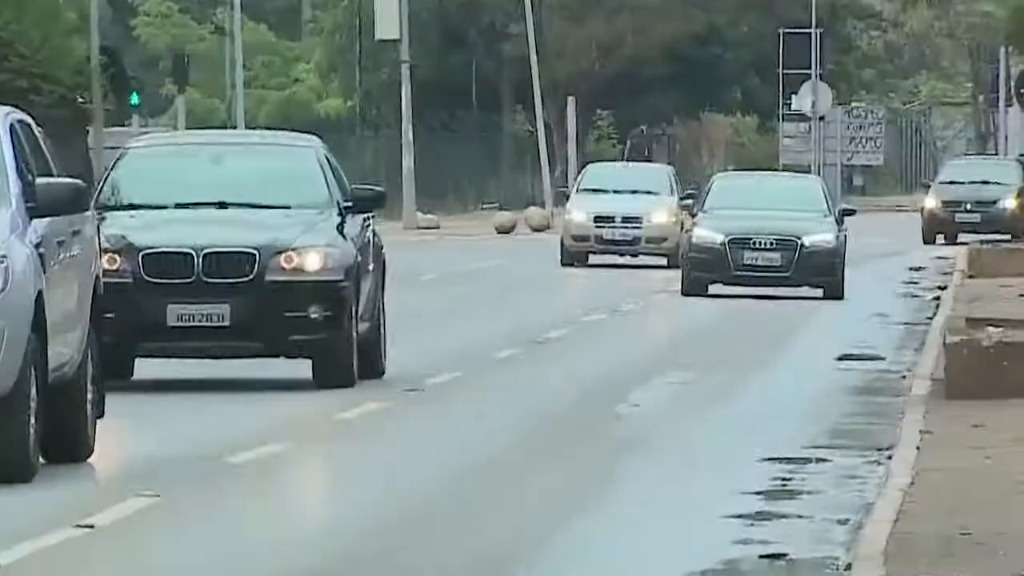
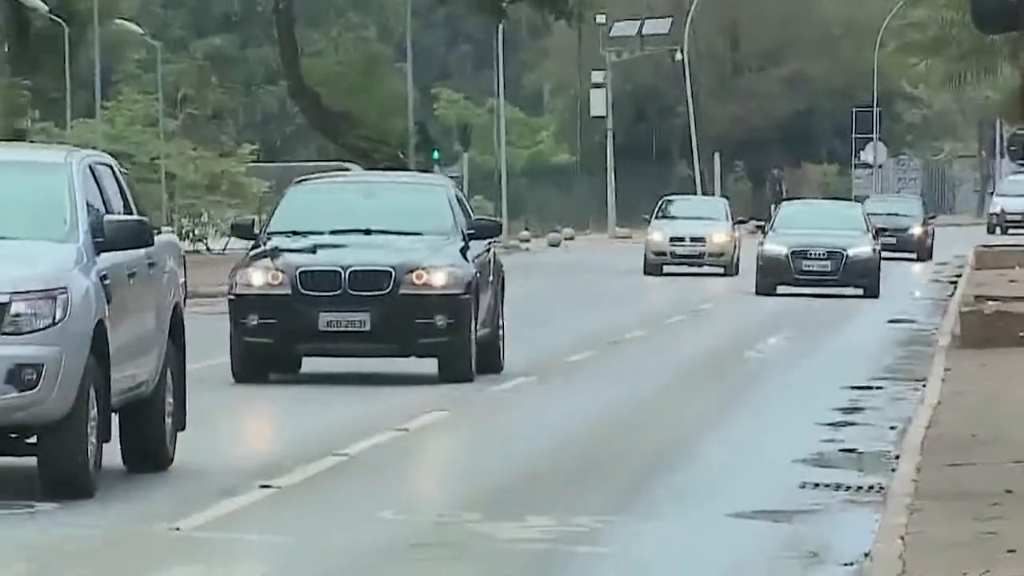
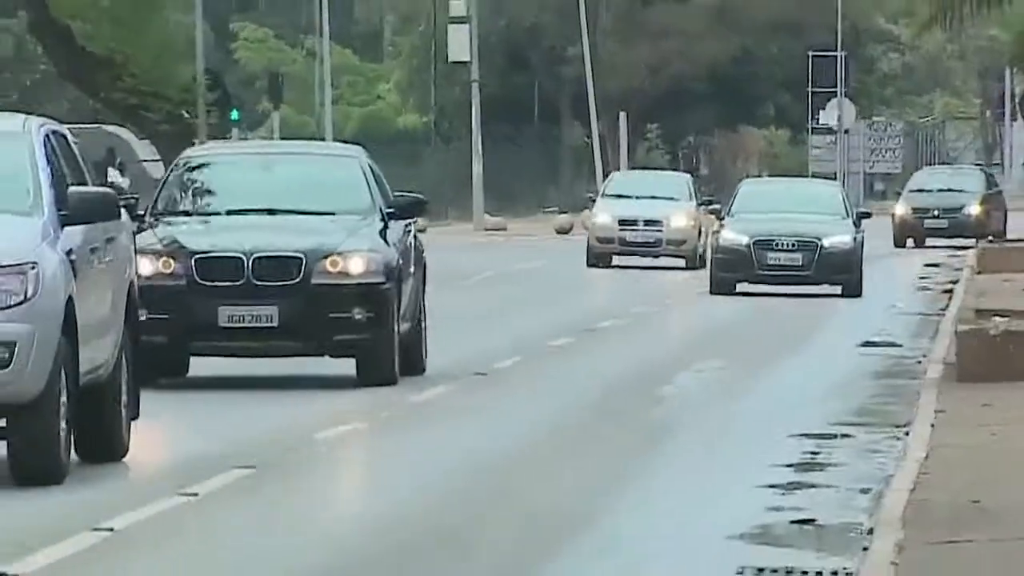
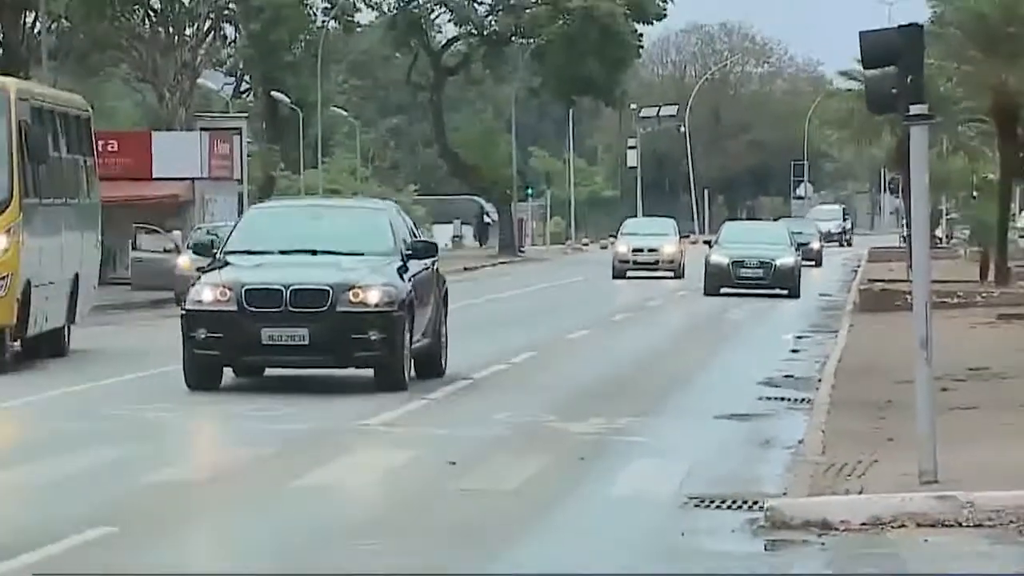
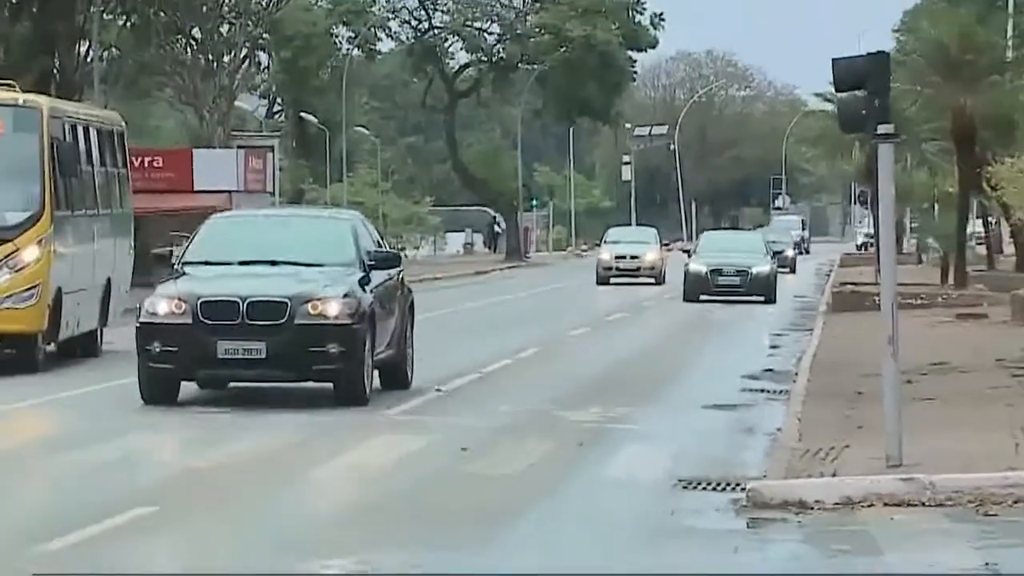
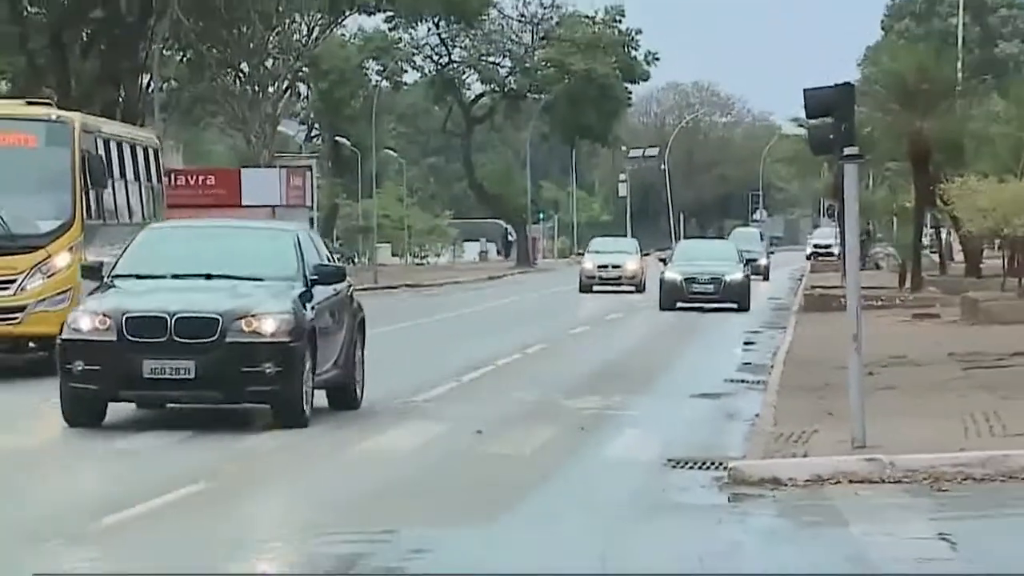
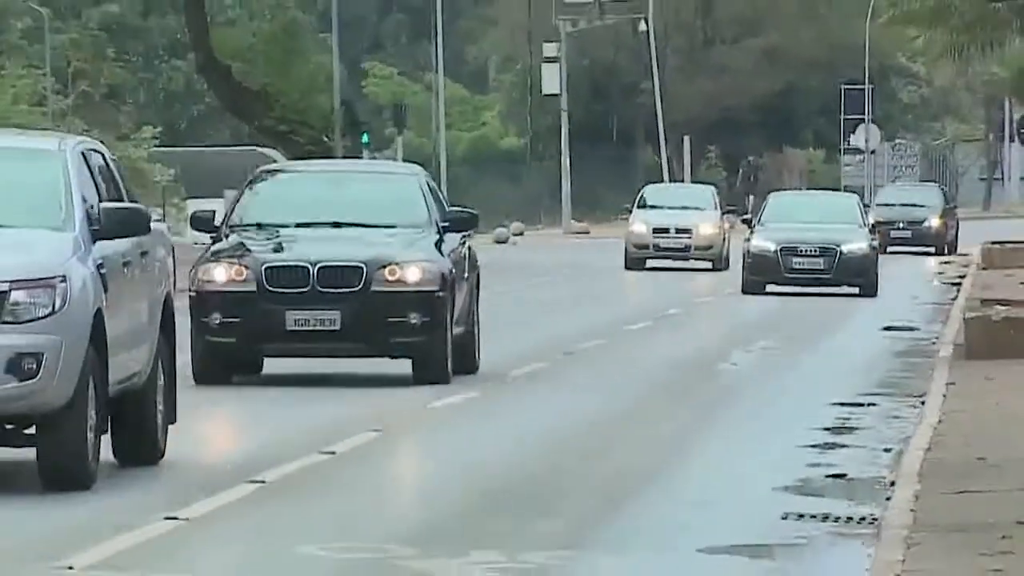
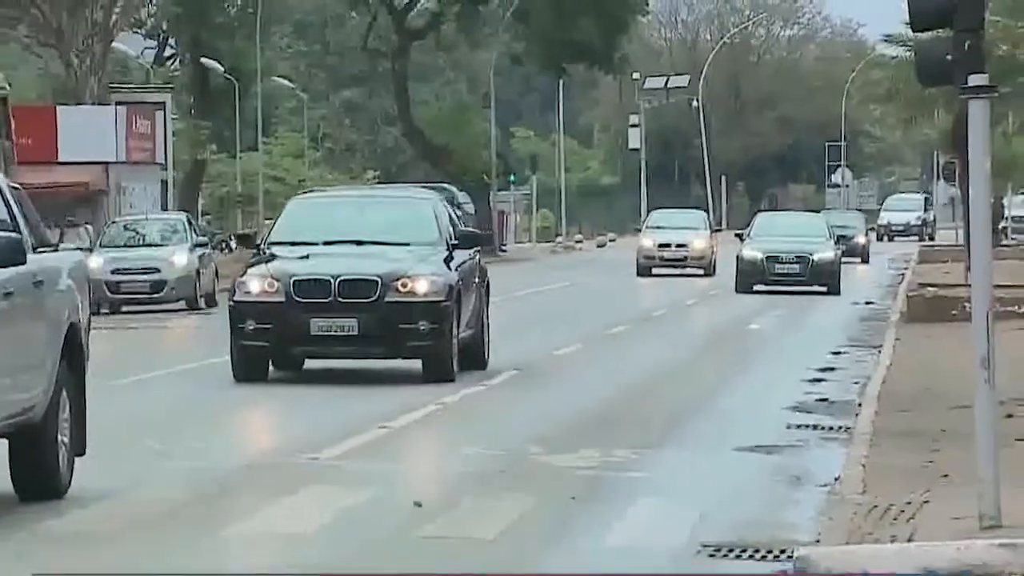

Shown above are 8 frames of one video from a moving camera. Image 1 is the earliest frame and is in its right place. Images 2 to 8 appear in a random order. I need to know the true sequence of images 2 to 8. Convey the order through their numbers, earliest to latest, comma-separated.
3, 7, 2, 8, 4, 5, 6
